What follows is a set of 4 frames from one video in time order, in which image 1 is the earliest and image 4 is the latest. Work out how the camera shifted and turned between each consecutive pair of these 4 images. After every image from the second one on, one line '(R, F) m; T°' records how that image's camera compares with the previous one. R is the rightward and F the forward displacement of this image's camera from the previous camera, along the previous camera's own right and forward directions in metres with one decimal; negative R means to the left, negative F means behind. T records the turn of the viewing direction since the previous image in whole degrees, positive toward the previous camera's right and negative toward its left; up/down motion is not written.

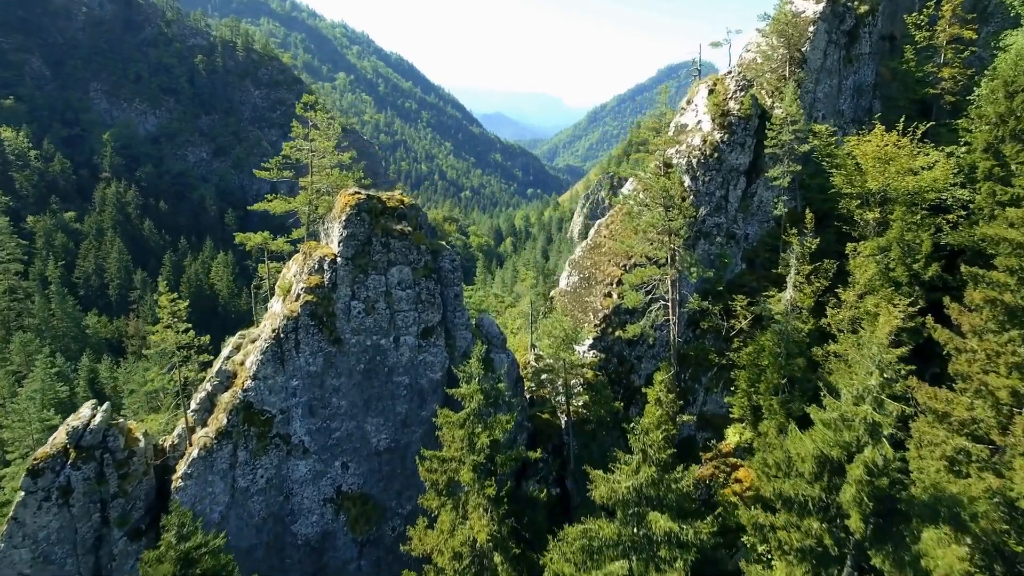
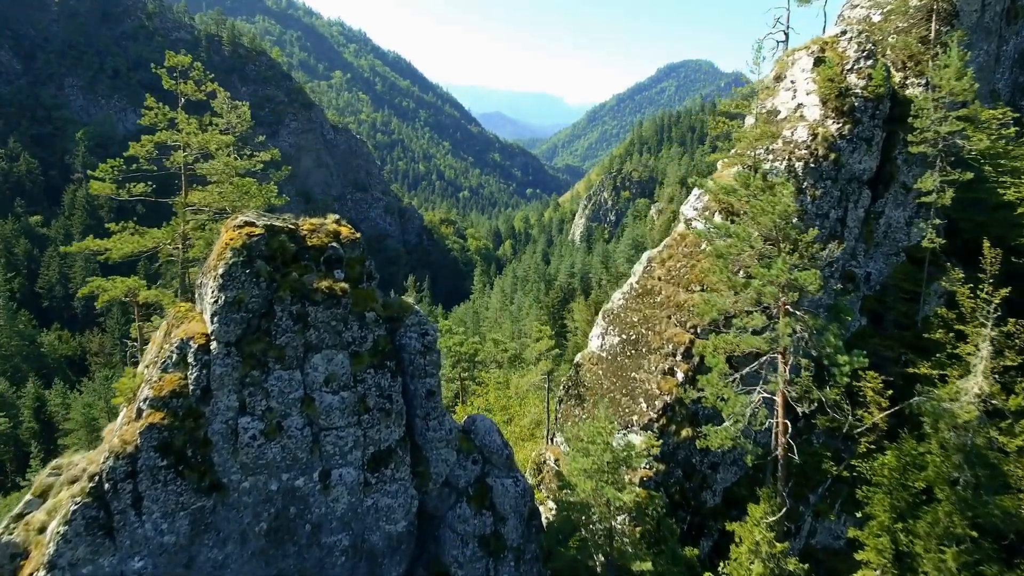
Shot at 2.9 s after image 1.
(-0.4, +11.4) m; 0°
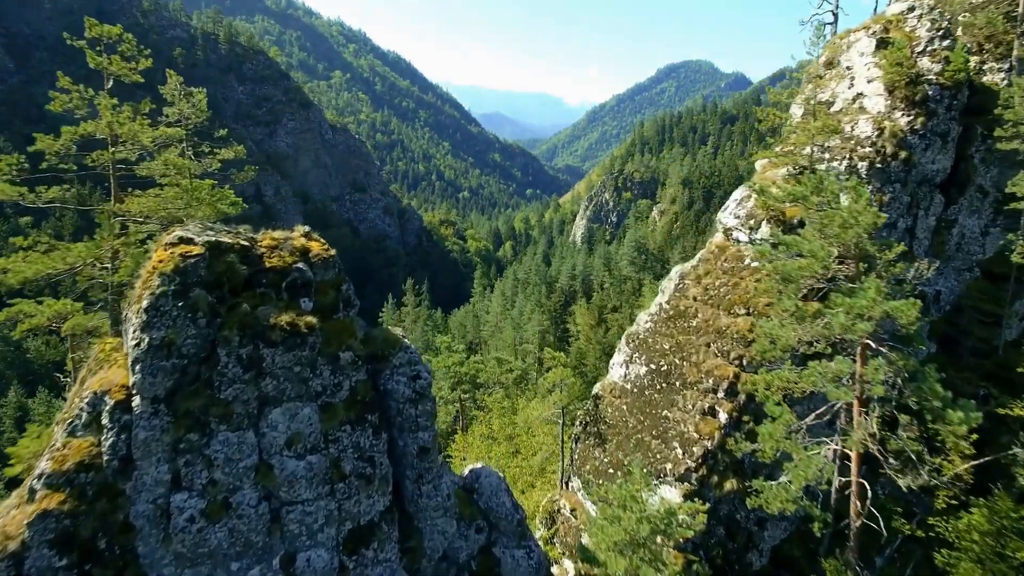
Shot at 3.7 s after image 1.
(-0.3, +3.4) m; 0°
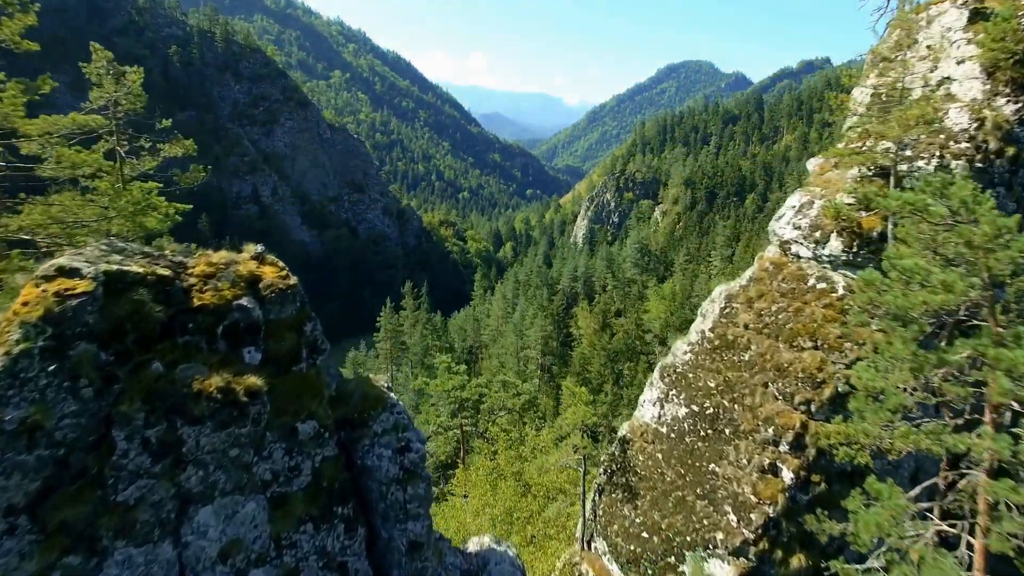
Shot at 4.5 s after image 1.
(-0.4, +3.4) m; 0°
